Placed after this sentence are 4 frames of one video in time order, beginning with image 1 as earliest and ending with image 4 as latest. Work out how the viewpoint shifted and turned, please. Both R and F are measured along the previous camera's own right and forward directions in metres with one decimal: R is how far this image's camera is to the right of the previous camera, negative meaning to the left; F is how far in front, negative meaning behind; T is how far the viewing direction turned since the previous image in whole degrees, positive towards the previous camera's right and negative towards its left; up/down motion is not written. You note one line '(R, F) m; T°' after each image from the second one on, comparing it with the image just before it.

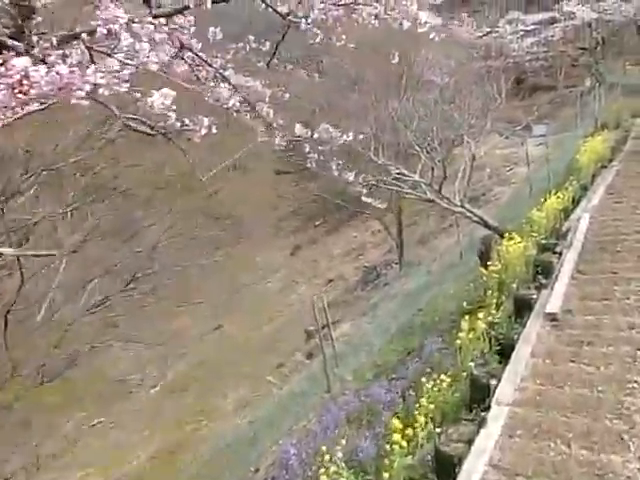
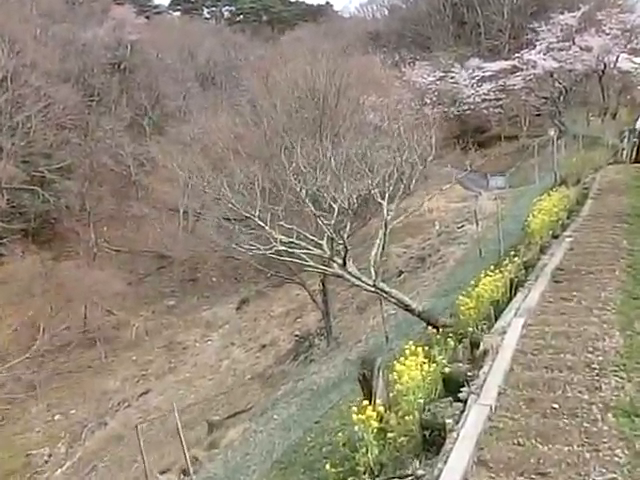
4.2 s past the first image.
(+1.3, +1.9) m; +2°
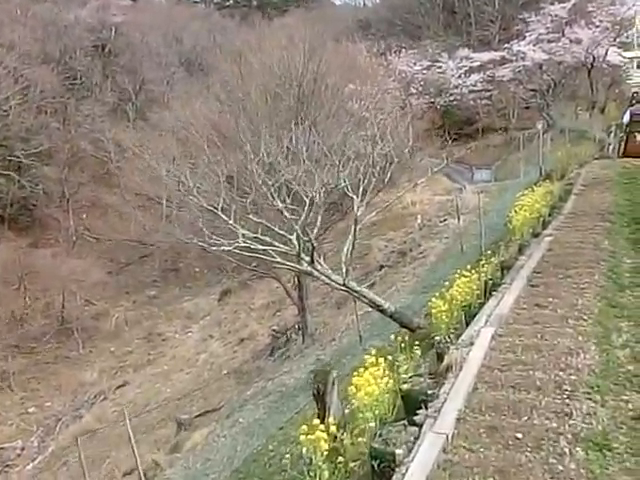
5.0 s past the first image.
(+0.3, +0.4) m; +1°
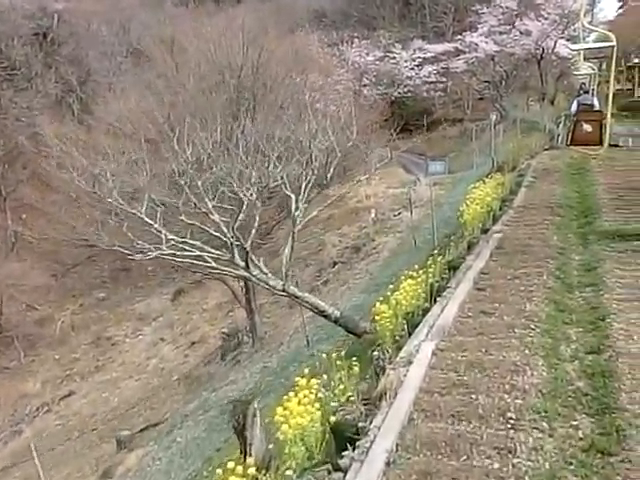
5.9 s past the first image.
(+0.3, +0.4) m; +4°
